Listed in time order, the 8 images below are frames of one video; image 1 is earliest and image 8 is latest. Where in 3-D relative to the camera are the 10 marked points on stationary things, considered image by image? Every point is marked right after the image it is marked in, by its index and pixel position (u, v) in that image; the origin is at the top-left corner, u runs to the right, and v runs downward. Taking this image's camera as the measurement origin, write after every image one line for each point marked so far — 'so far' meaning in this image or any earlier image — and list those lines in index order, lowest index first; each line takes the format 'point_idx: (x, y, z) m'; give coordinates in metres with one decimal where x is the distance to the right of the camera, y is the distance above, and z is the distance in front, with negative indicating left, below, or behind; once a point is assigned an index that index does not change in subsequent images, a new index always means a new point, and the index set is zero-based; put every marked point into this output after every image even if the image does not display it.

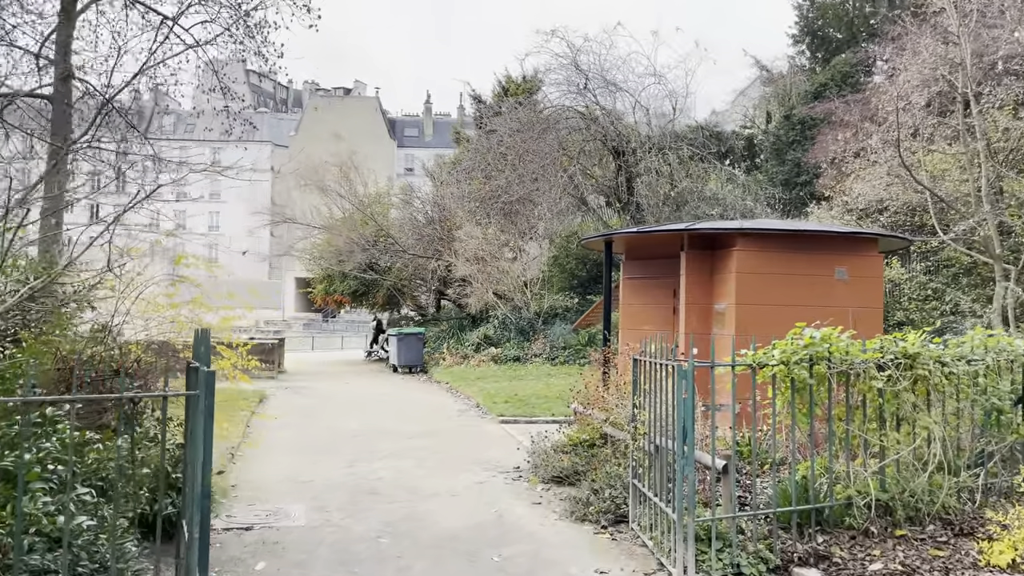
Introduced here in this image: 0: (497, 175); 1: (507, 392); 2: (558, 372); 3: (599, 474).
0: (-0.4, +2.8, +19.4) m
1: (-0.1, -1.7, +13.1) m
2: (+0.9, -1.7, +16.0) m
3: (+0.7, -1.5, +6.6) m
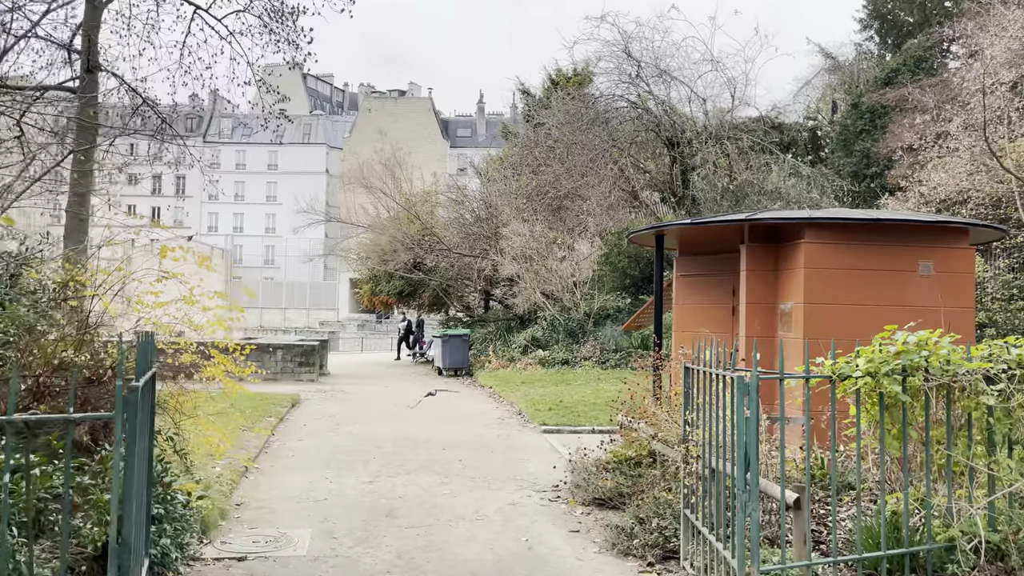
0: (+0.7, +2.8, +18.5) m
1: (+0.6, -1.7, +12.3) m
2: (+1.8, -1.7, +15.0) m
3: (+1.0, -1.5, +5.7) m
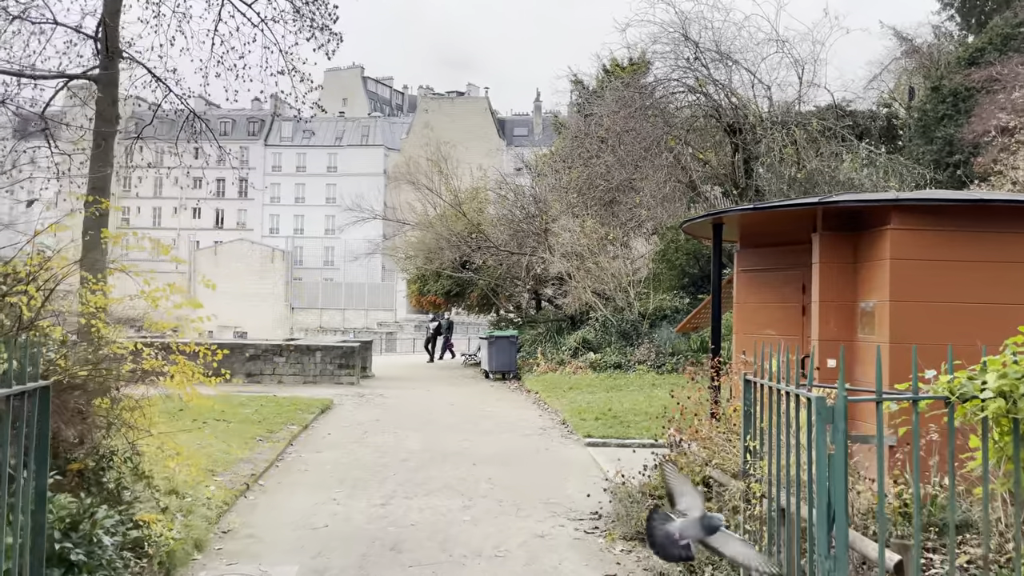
0: (+1.8, +2.8, +17.5) m
1: (+1.3, -1.7, +11.3) m
2: (+2.7, -1.7, +13.9) m
3: (+1.1, -1.5, +4.7) m
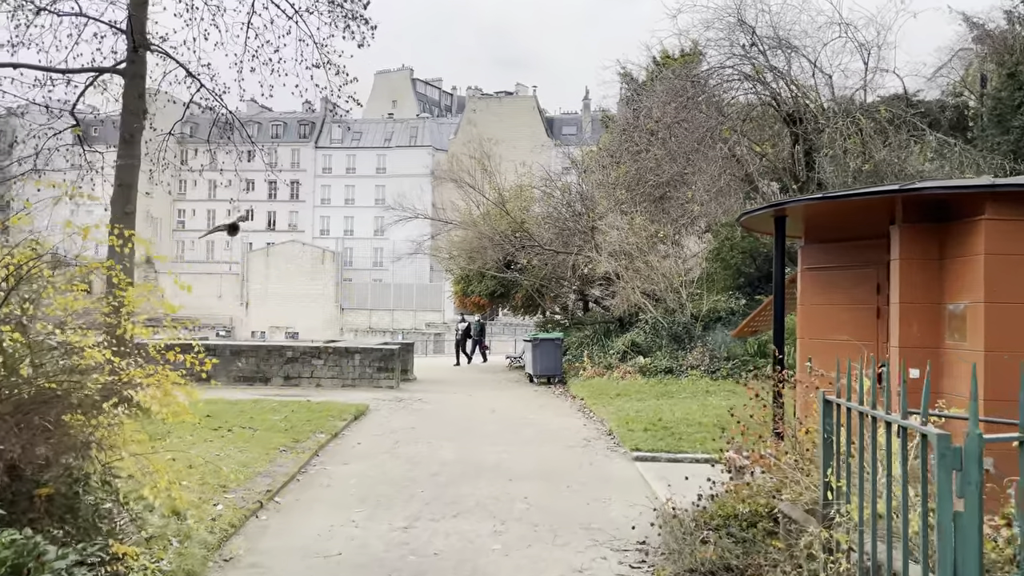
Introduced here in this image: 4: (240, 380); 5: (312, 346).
0: (+2.7, +2.8, +16.7) m
1: (+1.8, -1.7, +10.5) m
2: (+3.4, -1.7, +13.1) m
3: (+1.2, -1.5, +3.9) m
4: (-5.2, -1.8, +15.1) m
5: (-3.8, -1.1, +15.1) m
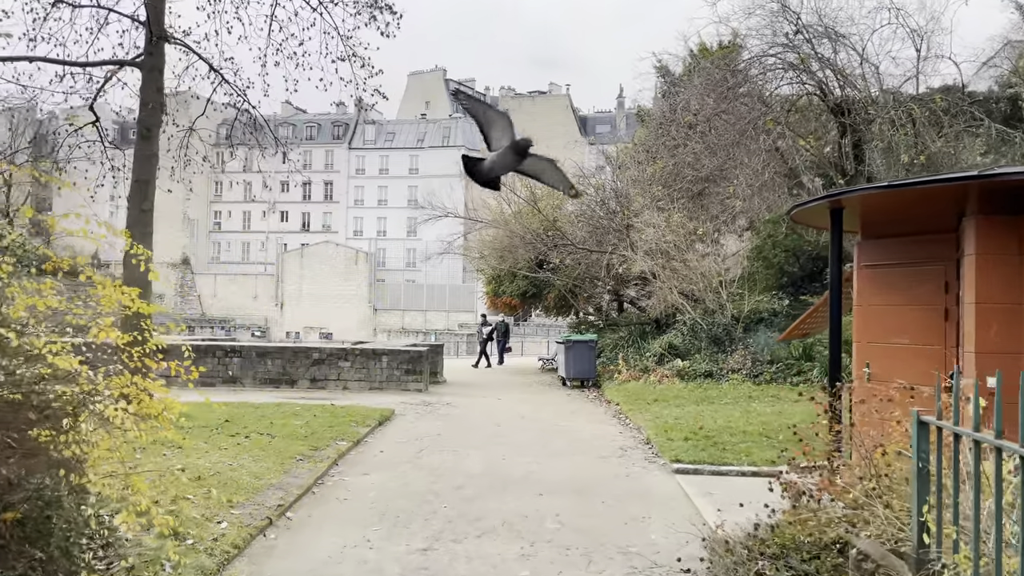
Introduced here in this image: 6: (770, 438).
0: (+3.4, +2.8, +16.0) m
1: (+2.2, -1.7, +9.9) m
2: (+3.9, -1.7, +12.4) m
3: (+1.4, -1.5, +3.3) m
4: (-4.6, -1.8, +14.8) m
5: (-3.2, -1.1, +14.7) m
6: (+3.0, -1.7, +9.2) m
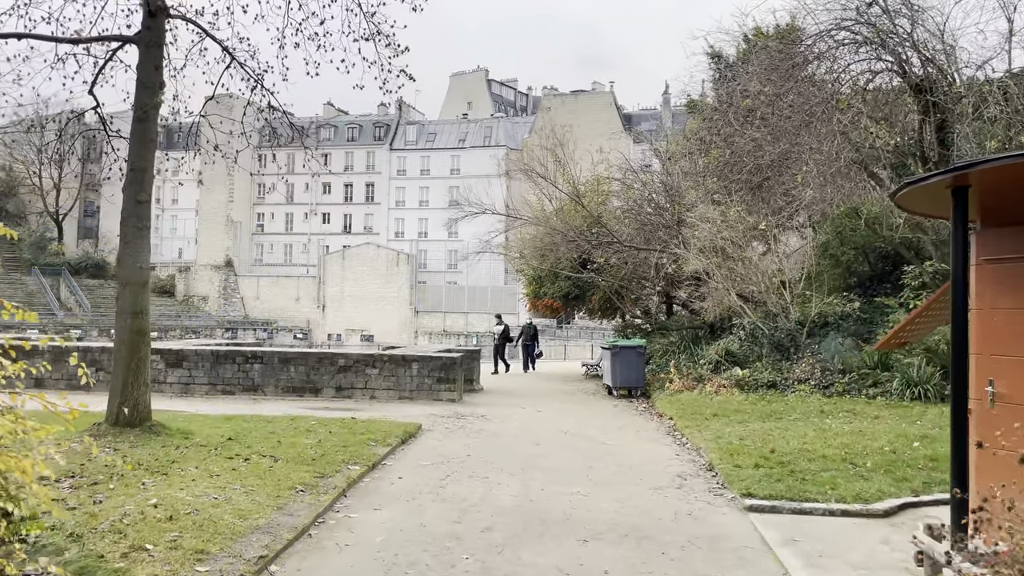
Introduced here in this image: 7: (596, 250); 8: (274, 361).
0: (+4.2, +2.8, +14.6) m
1: (+2.6, -1.7, +8.5) m
2: (+4.5, -1.7, +10.9) m
3: (+1.4, -1.5, +2.0) m
4: (-3.9, -1.8, +13.8) m
5: (-2.5, -1.1, +13.7) m
6: (+3.4, -1.7, +7.8) m
7: (+1.9, +0.8, +18.1) m
8: (-4.2, -1.3, +13.9) m
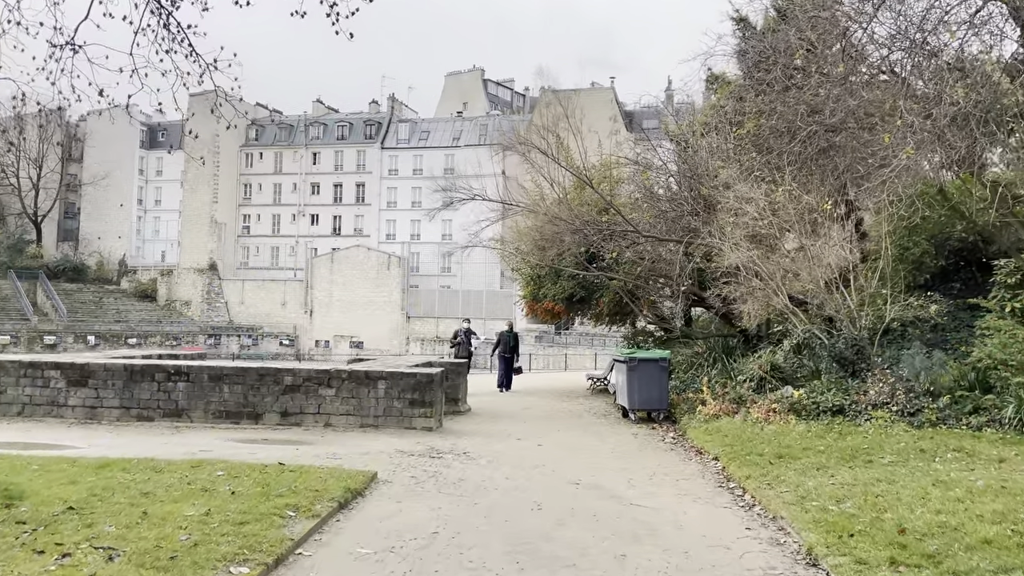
0: (+4.1, +2.8, +11.8) m
1: (+2.6, -1.6, +5.6) m
2: (+4.4, -1.7, +8.0) m
3: (+1.4, -1.4, -0.9) m
4: (-4.0, -1.8, +10.9) m
5: (-2.6, -1.1, +10.8) m
6: (+3.3, -1.7, +4.9) m
7: (+1.8, +0.8, +15.2) m
8: (-4.3, -1.2, +11.0) m
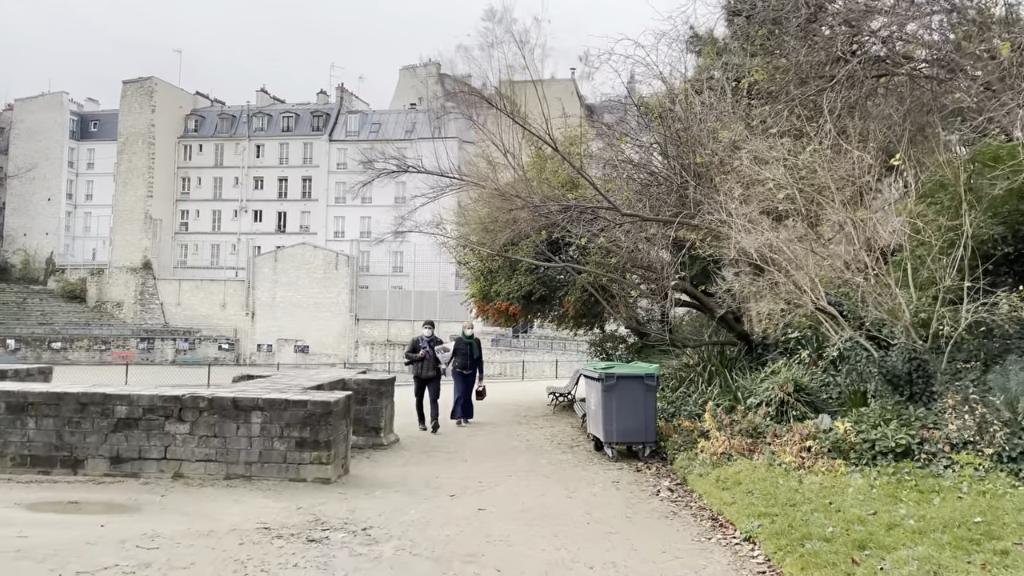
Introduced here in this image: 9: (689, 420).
0: (+3.4, +2.8, +8.8) m
1: (+2.2, -1.5, +2.6) m
2: (+3.9, -1.6, +5.1) m
3: (+1.3, -1.2, -3.9) m
4: (-4.6, -1.7, +7.5) m
5: (-3.3, -1.0, +7.5) m
6: (+2.9, -1.6, +1.9) m
7: (+1.0, +0.9, +12.2) m
8: (-4.9, -1.2, +7.6) m
9: (+2.2, -1.6, +9.7) m
